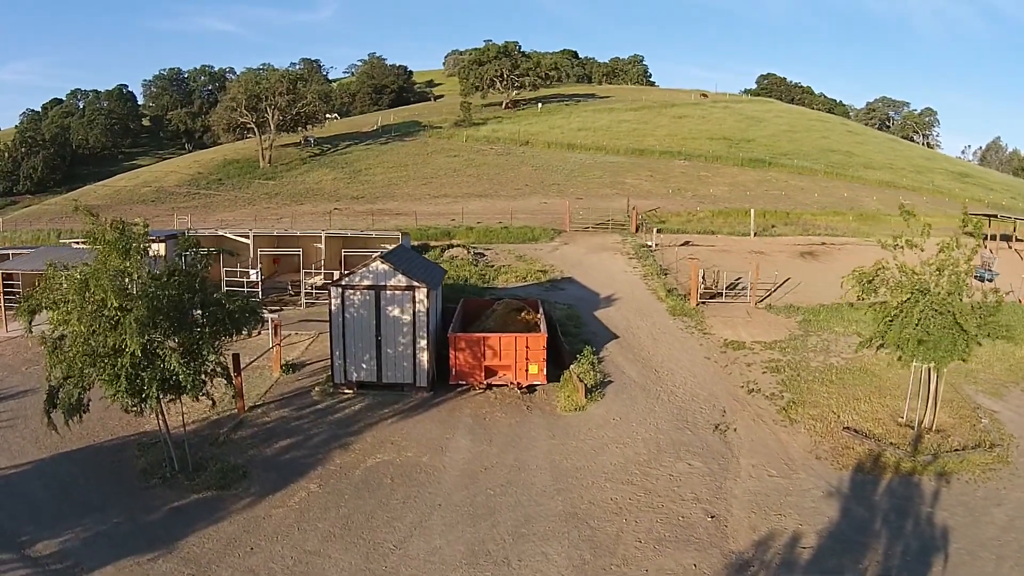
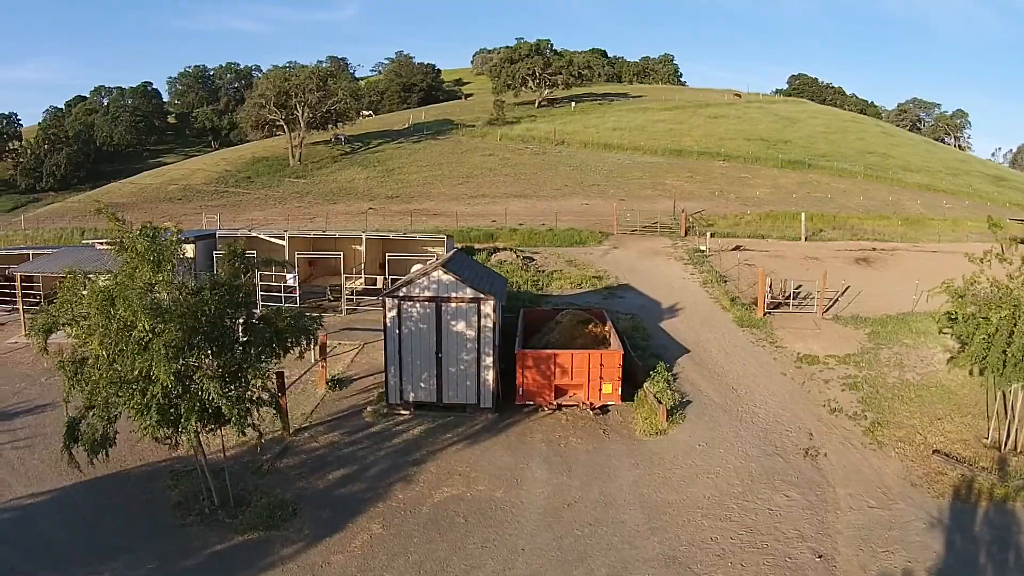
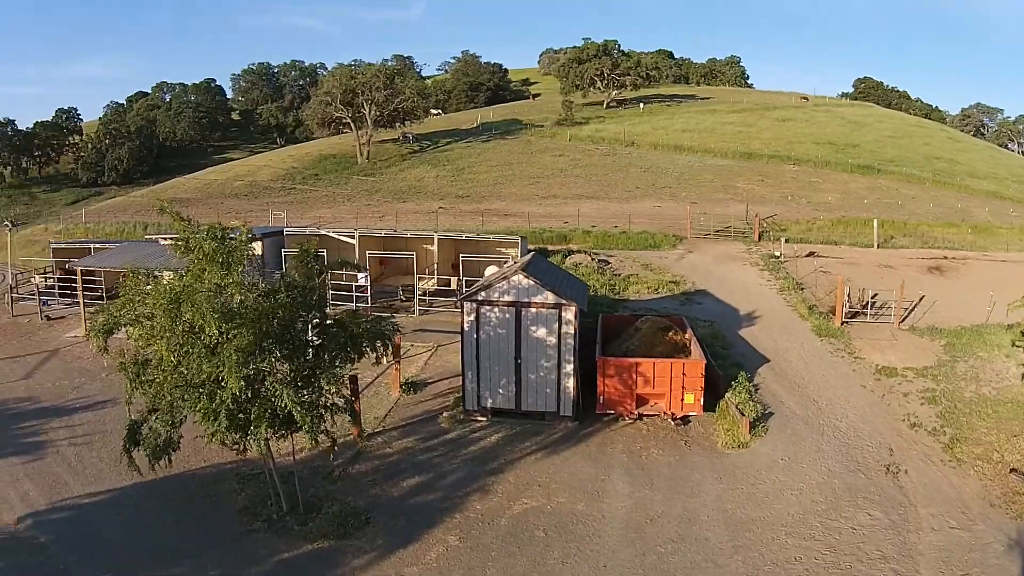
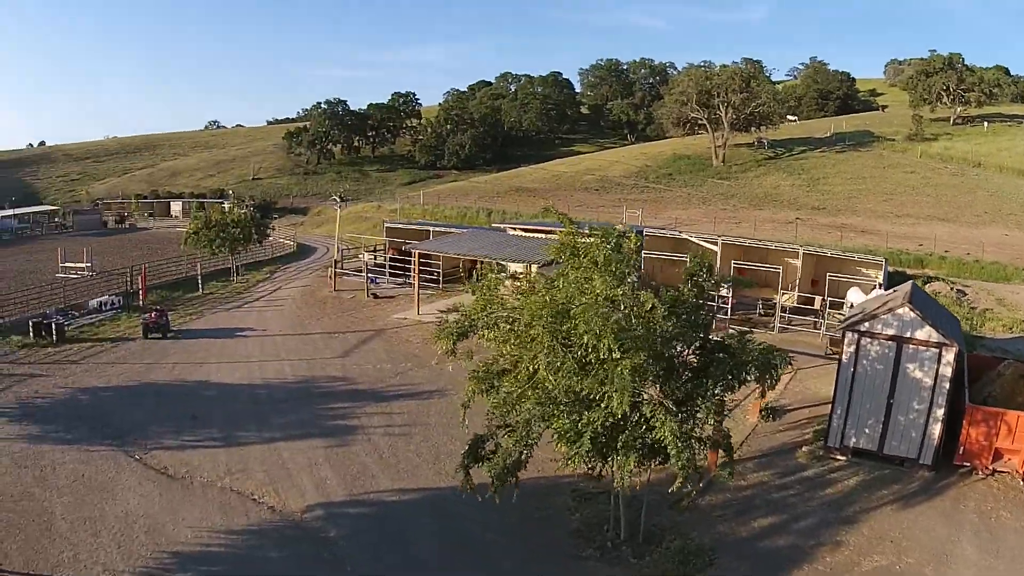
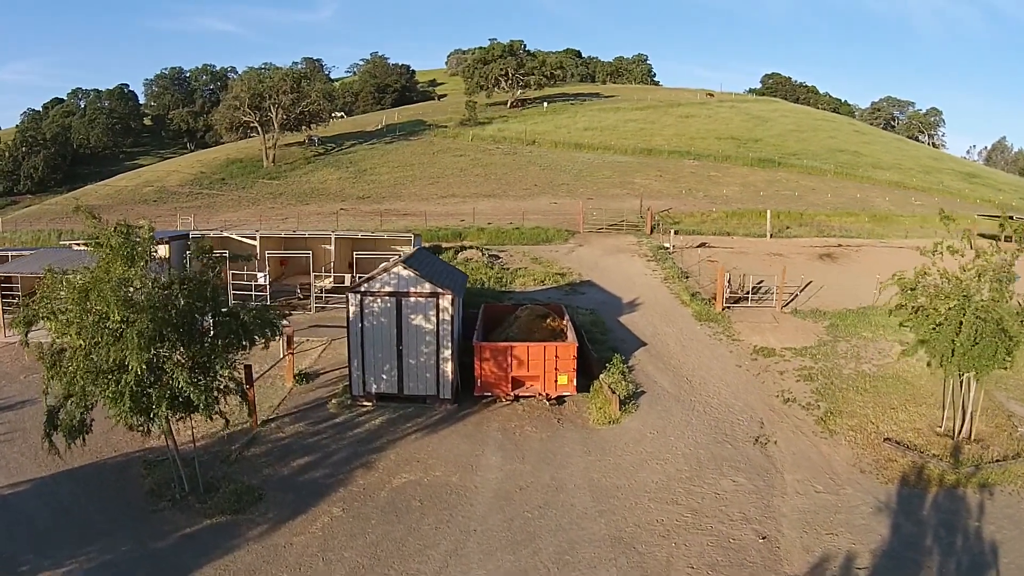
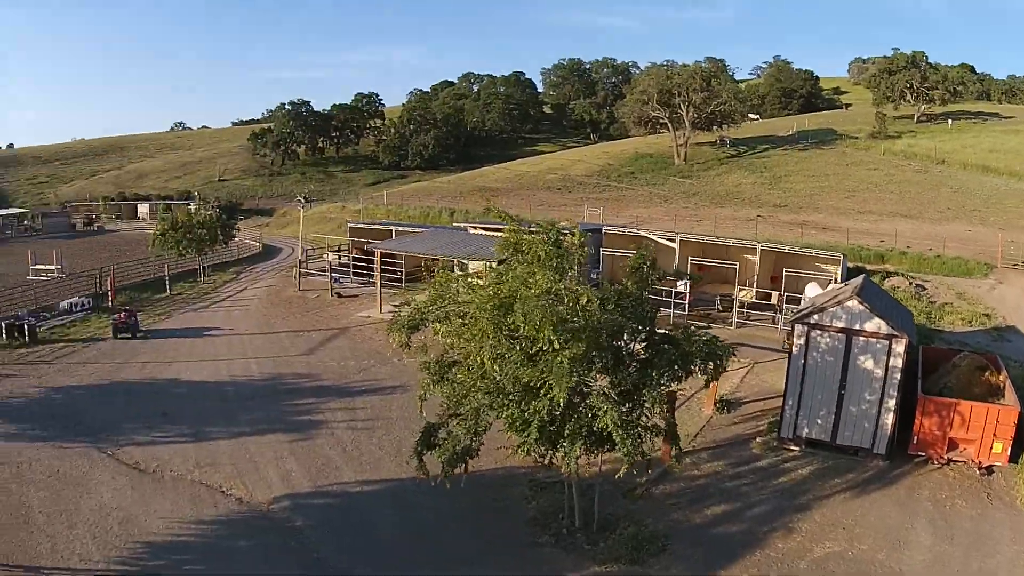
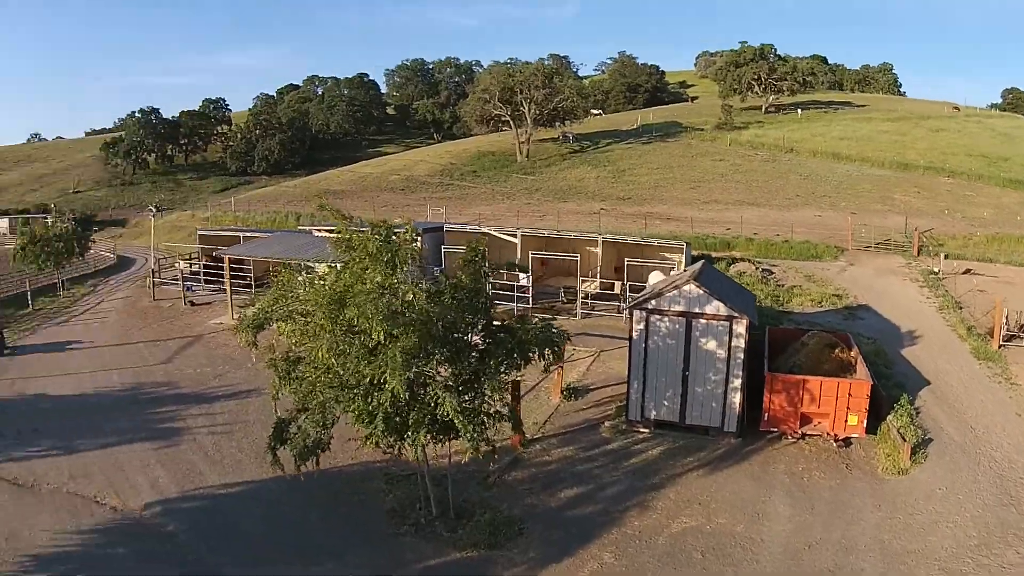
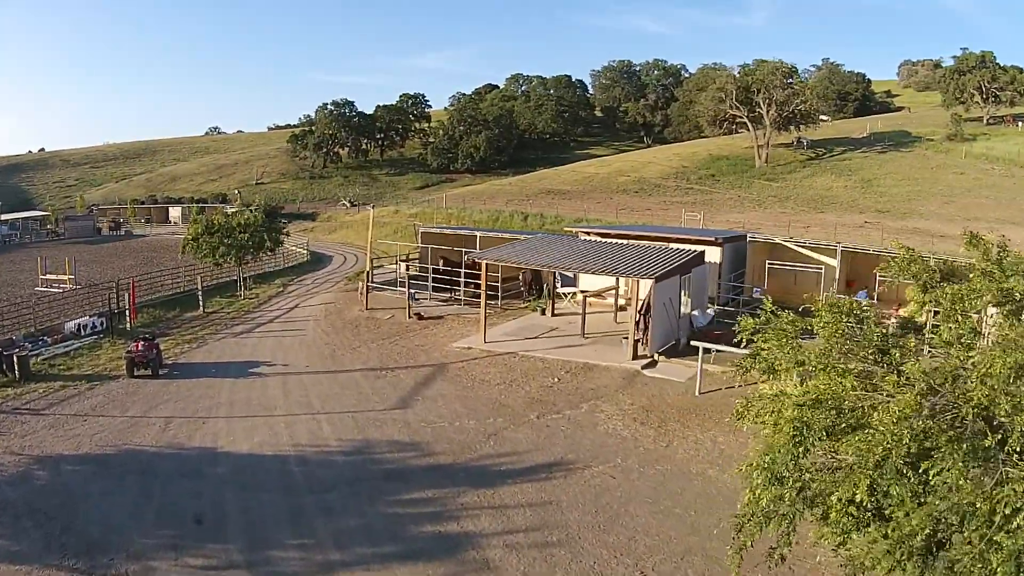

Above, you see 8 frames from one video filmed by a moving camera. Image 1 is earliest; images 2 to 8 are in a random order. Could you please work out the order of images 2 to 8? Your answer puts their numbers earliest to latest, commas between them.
5, 2, 3, 7, 6, 4, 8
